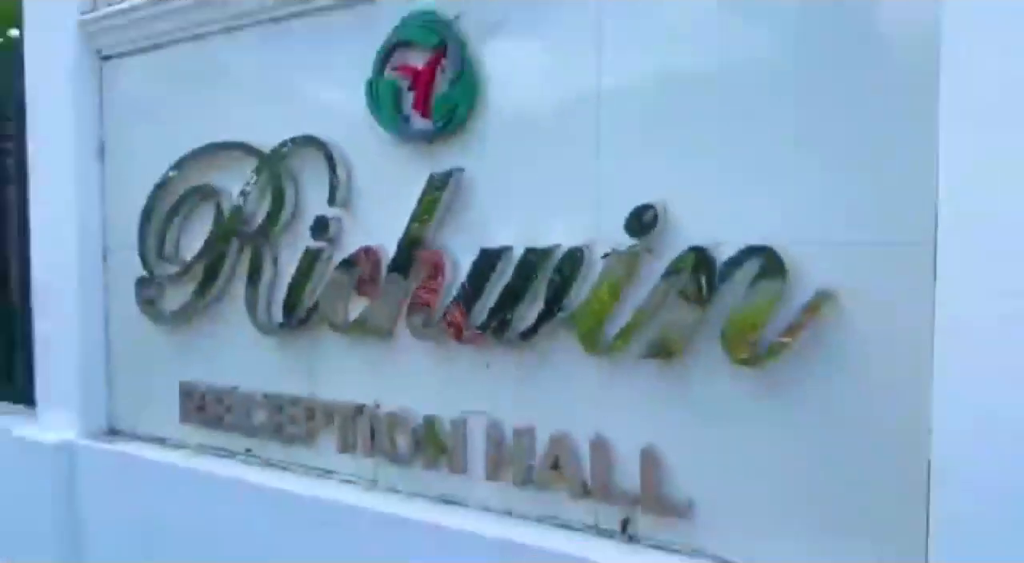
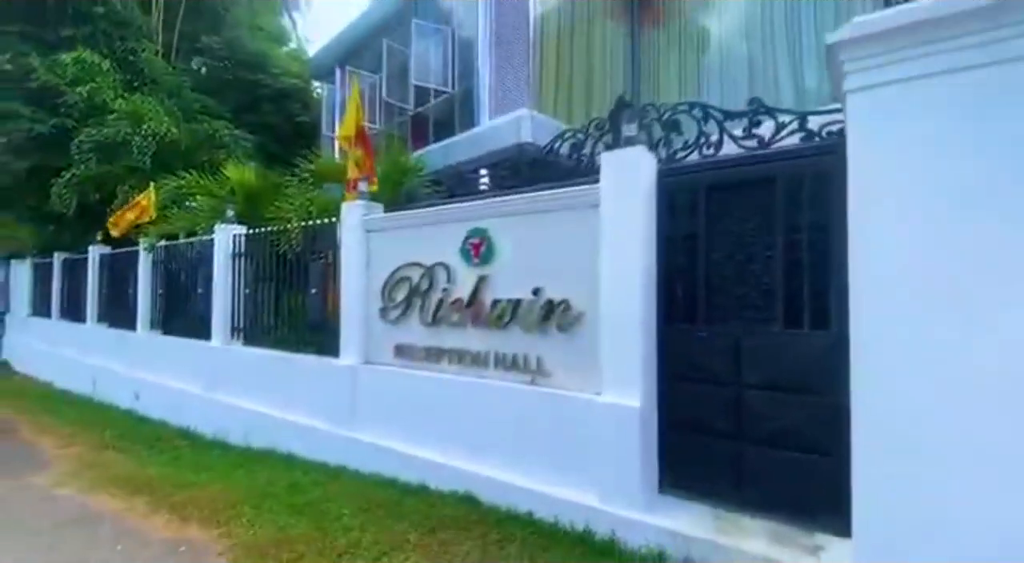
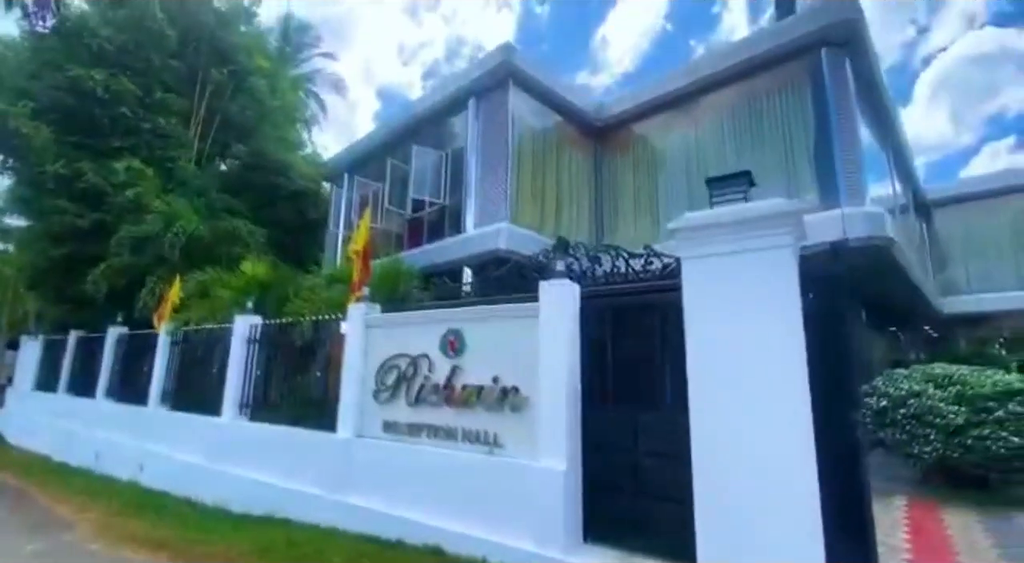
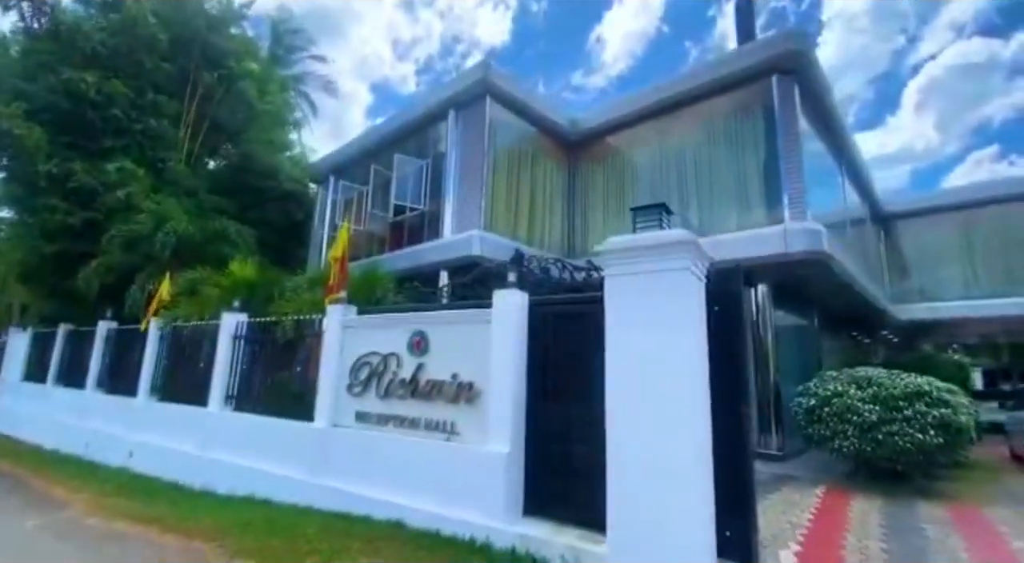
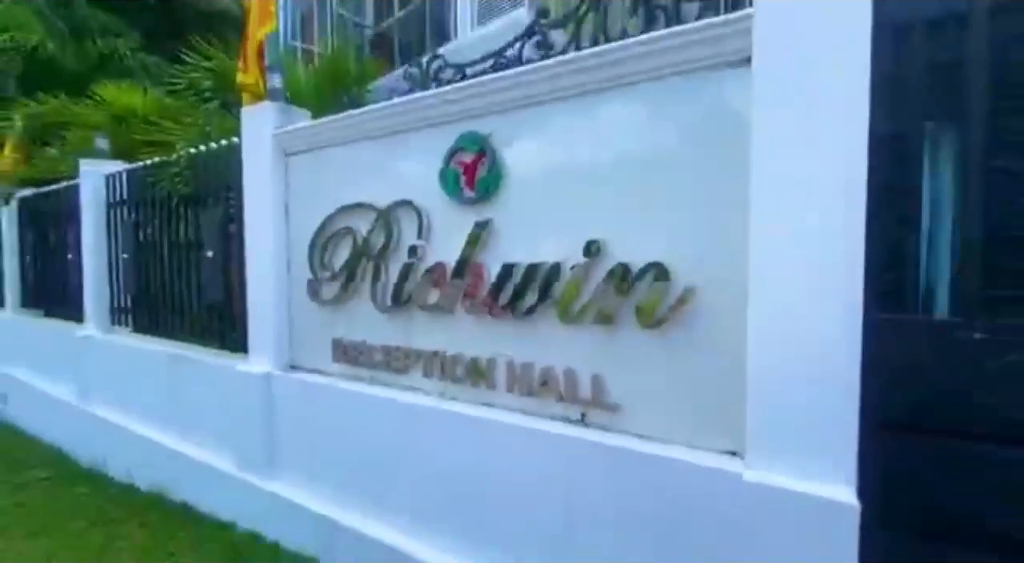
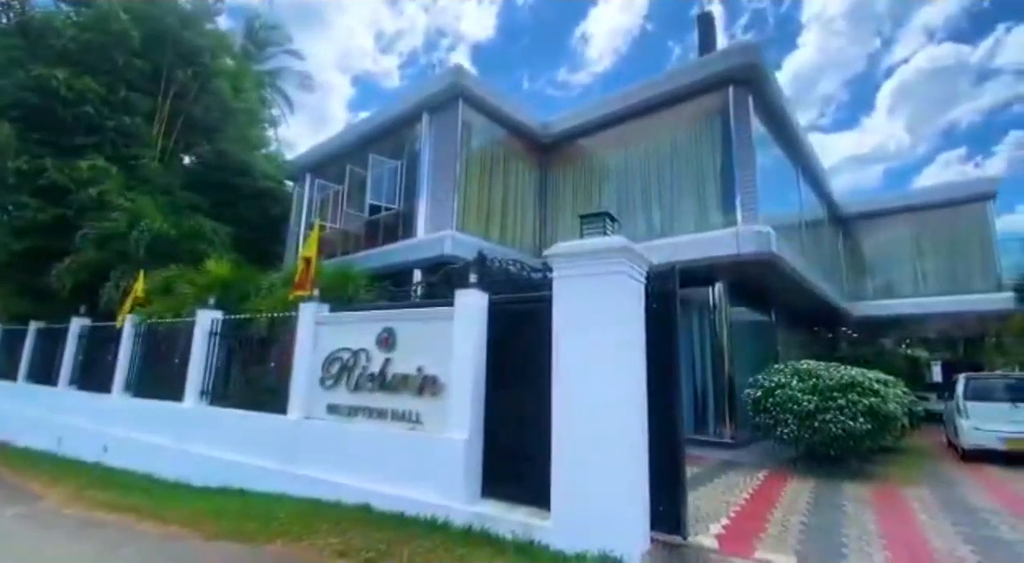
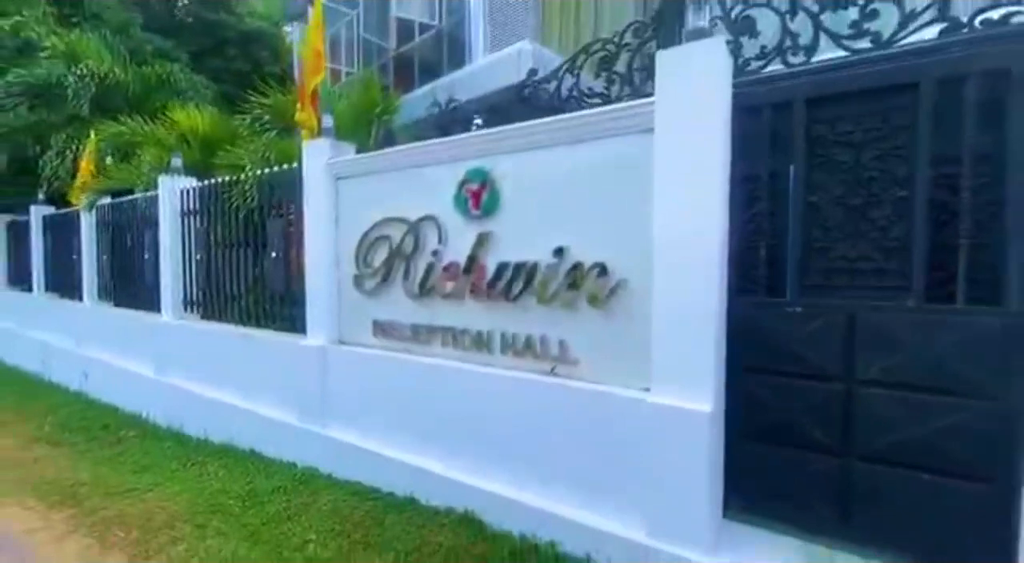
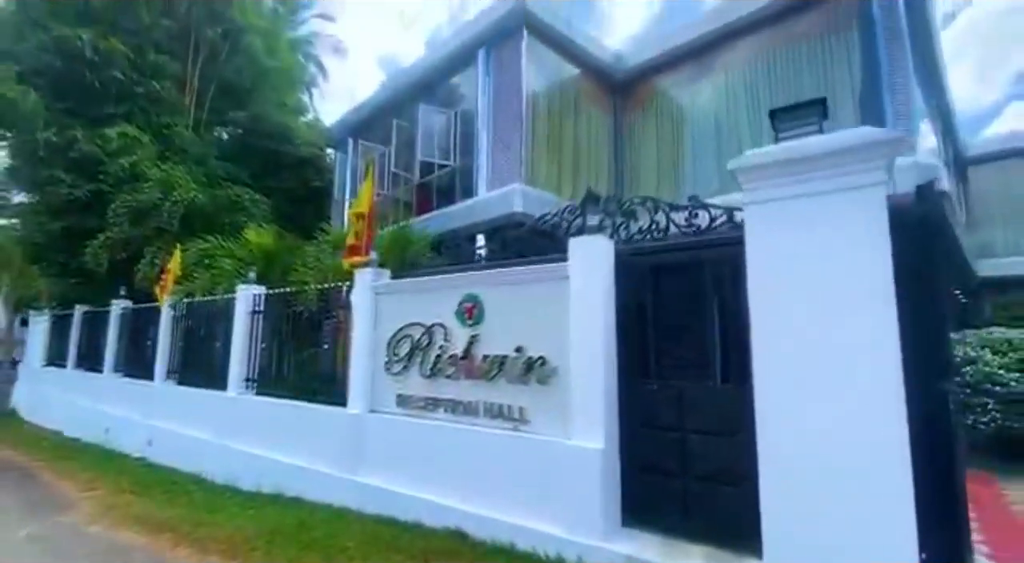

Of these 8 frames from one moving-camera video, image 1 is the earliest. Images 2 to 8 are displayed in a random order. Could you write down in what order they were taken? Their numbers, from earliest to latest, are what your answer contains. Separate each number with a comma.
5, 7, 2, 8, 3, 4, 6
